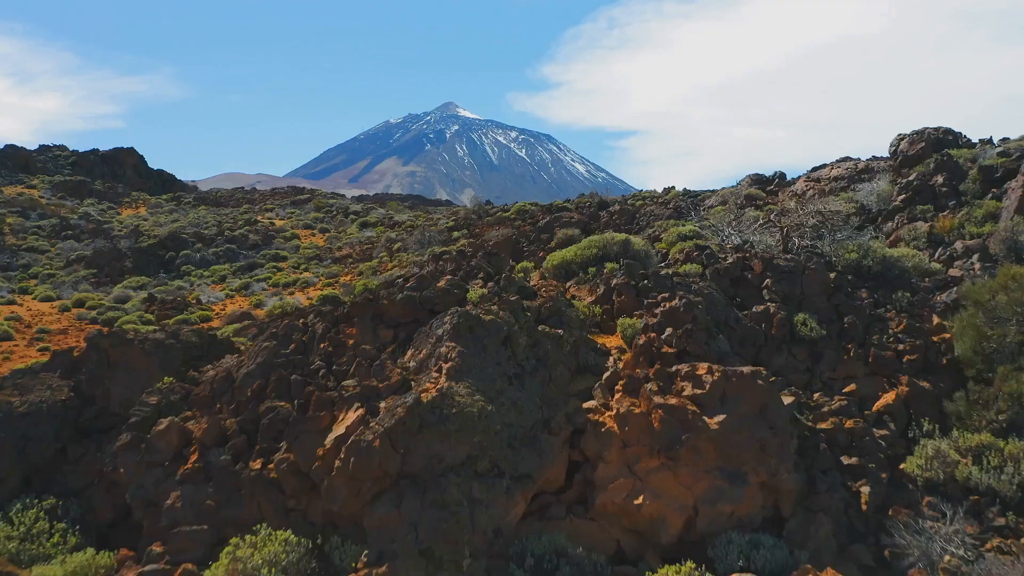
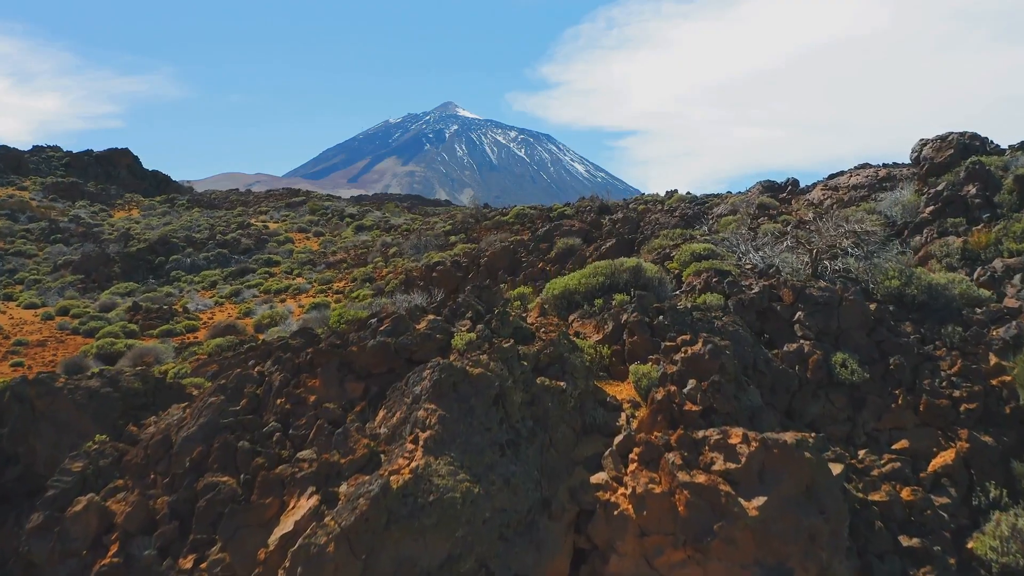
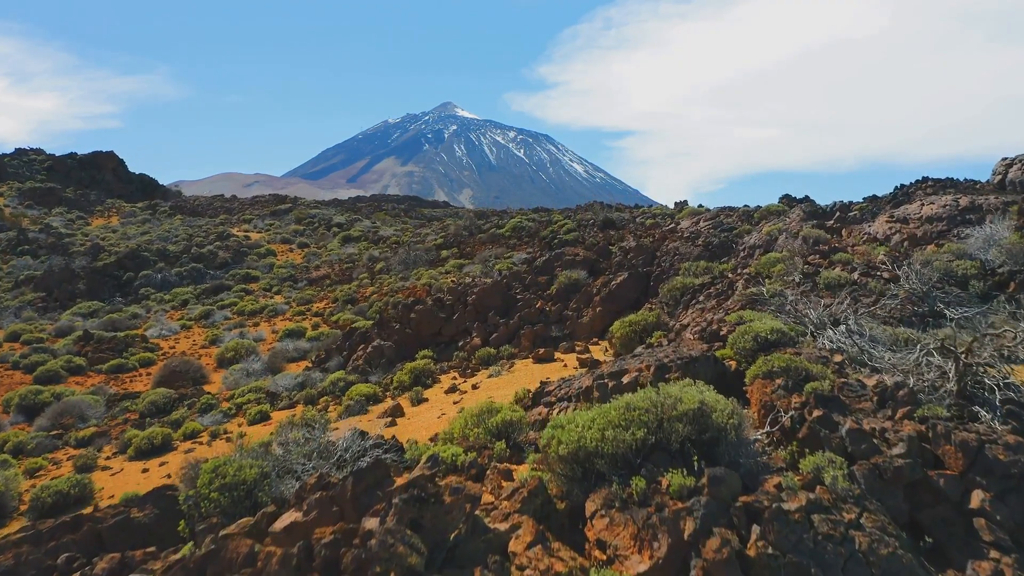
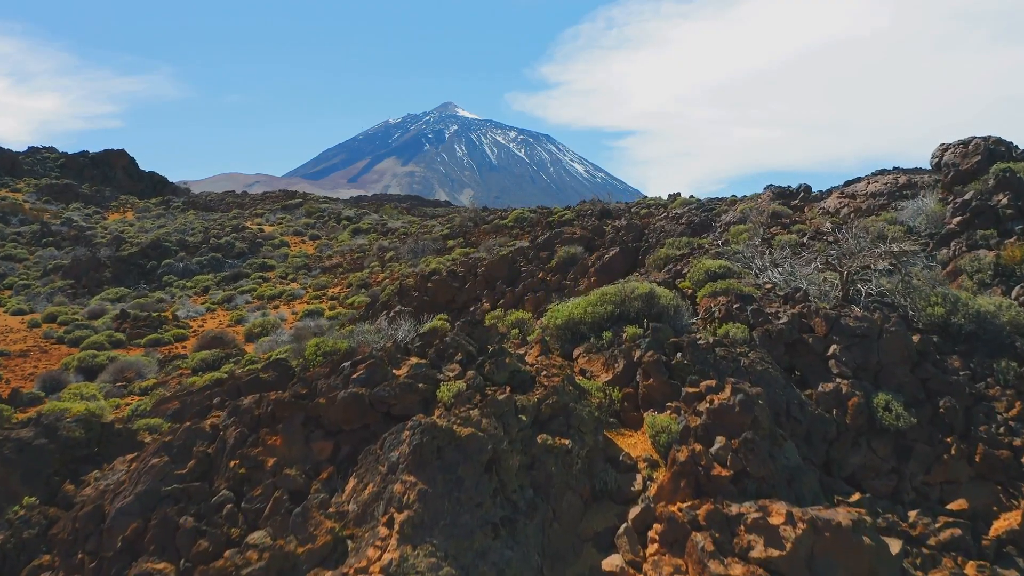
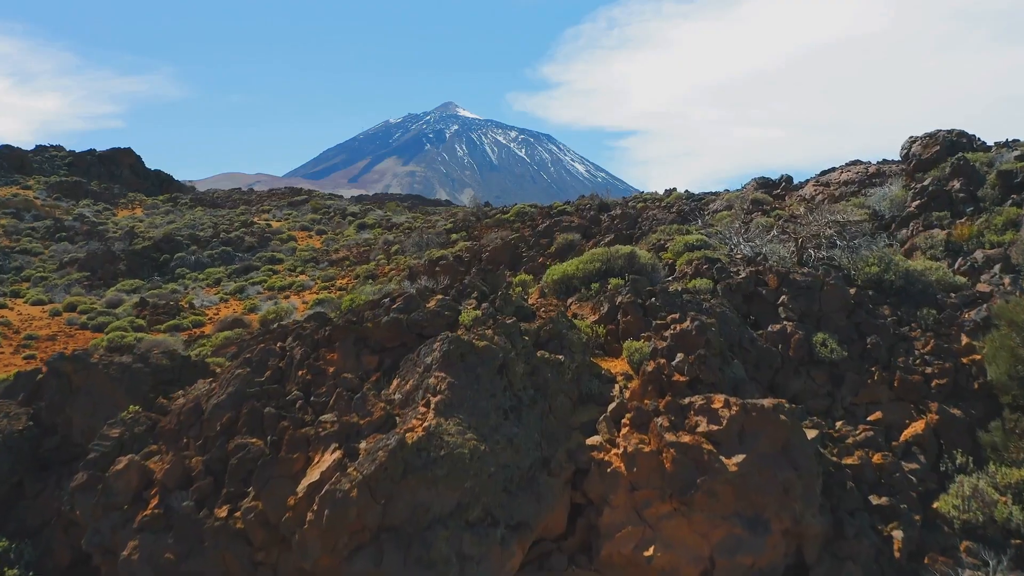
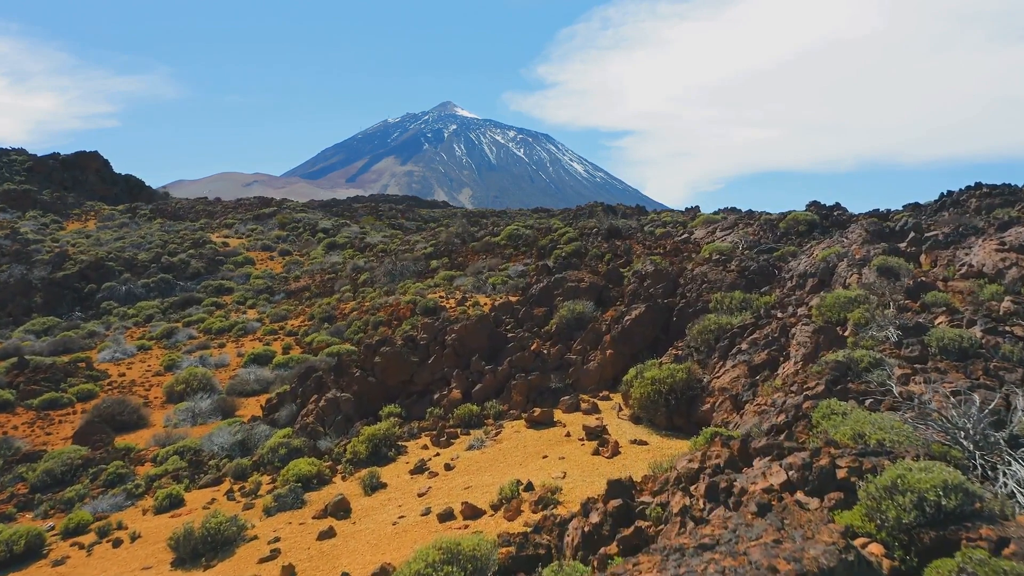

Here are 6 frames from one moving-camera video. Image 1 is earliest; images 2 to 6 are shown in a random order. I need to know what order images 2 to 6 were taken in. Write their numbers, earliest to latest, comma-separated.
5, 2, 4, 3, 6
